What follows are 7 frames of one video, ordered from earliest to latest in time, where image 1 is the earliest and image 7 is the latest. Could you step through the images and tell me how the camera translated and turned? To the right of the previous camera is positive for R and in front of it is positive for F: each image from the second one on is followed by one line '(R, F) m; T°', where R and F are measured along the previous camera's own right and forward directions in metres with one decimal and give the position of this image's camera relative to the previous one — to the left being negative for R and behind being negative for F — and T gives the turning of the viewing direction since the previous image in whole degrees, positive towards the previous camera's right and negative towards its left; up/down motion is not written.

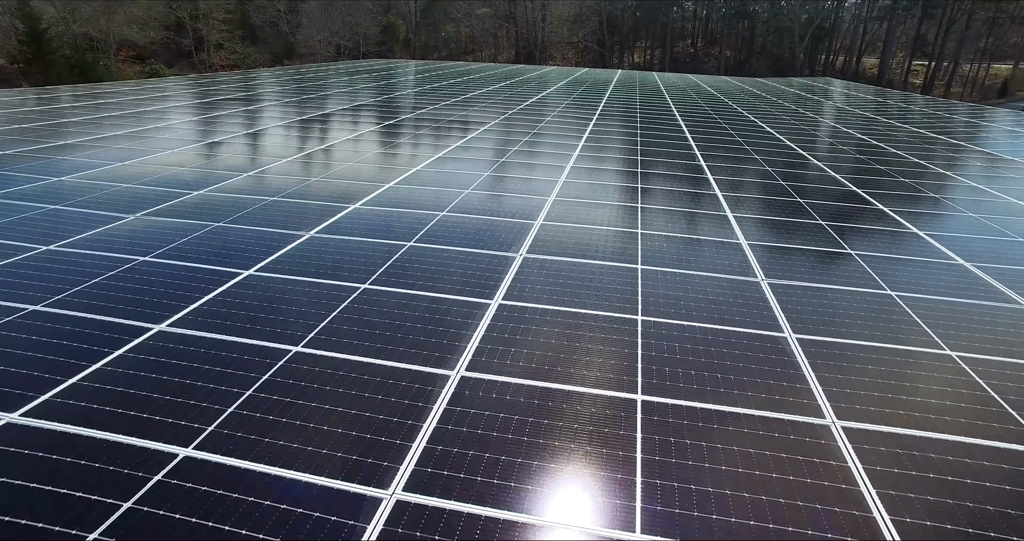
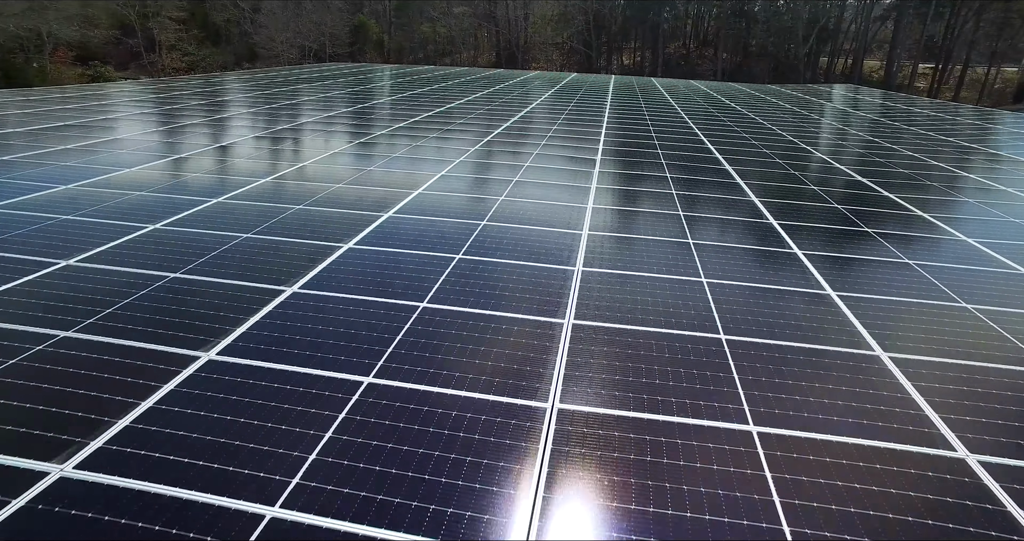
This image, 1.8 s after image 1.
(-0.2, +1.4) m; +2°
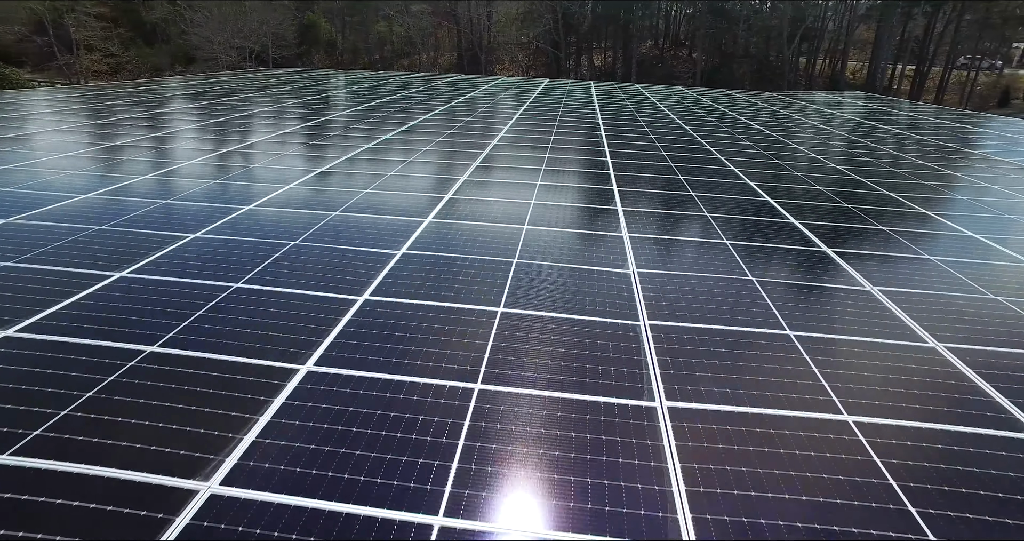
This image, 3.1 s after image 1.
(-0.3, +1.3) m; +4°
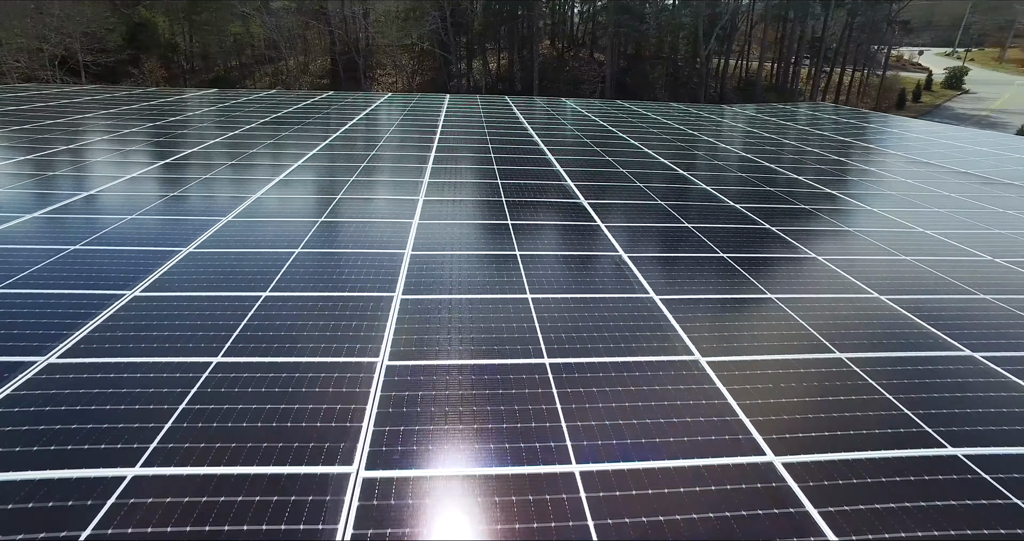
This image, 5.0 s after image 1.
(-0.5, +2.2) m; +11°
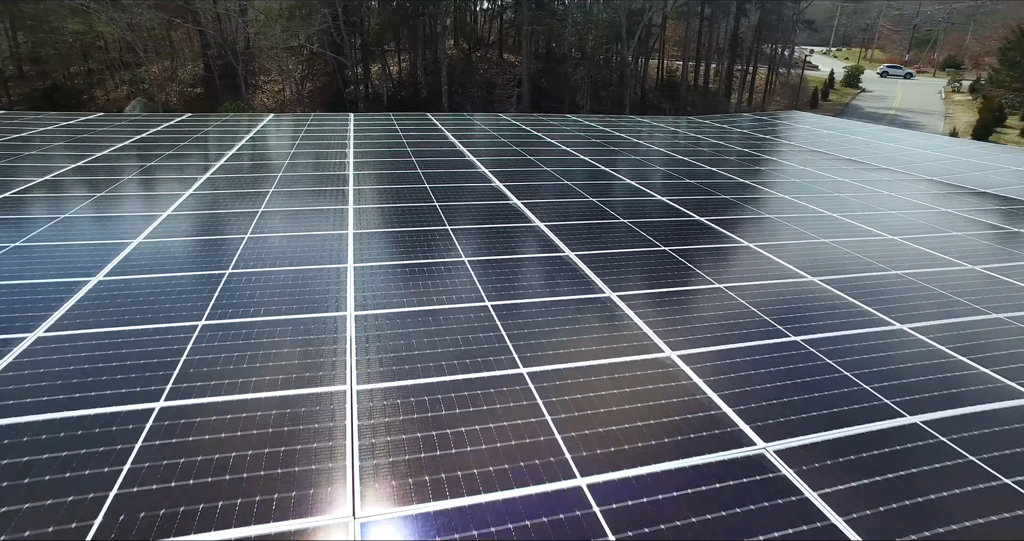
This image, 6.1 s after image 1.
(-0.4, +1.6) m; +9°
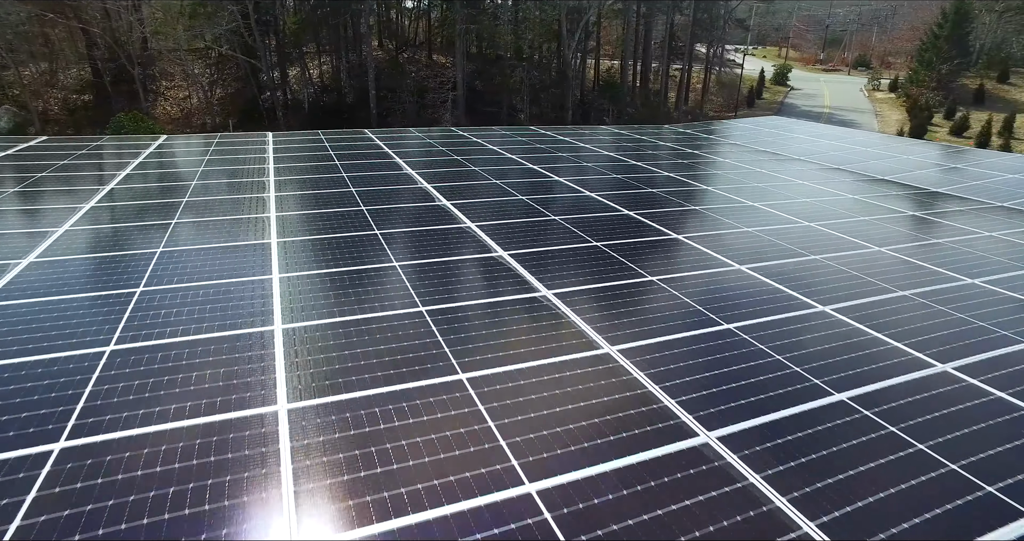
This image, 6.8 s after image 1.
(-0.3, +1.0) m; +6°
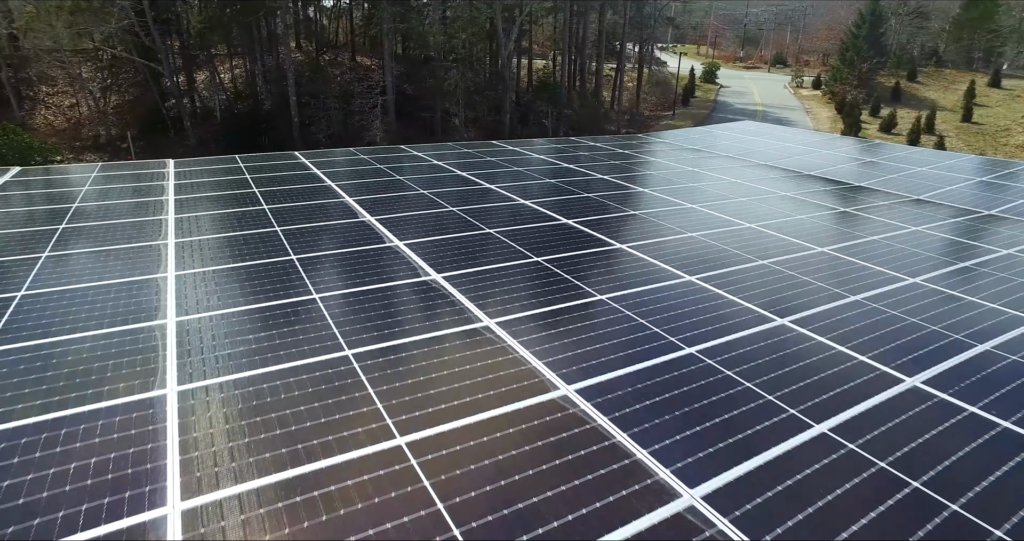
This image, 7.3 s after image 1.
(-0.3, +1.0) m; +6°
